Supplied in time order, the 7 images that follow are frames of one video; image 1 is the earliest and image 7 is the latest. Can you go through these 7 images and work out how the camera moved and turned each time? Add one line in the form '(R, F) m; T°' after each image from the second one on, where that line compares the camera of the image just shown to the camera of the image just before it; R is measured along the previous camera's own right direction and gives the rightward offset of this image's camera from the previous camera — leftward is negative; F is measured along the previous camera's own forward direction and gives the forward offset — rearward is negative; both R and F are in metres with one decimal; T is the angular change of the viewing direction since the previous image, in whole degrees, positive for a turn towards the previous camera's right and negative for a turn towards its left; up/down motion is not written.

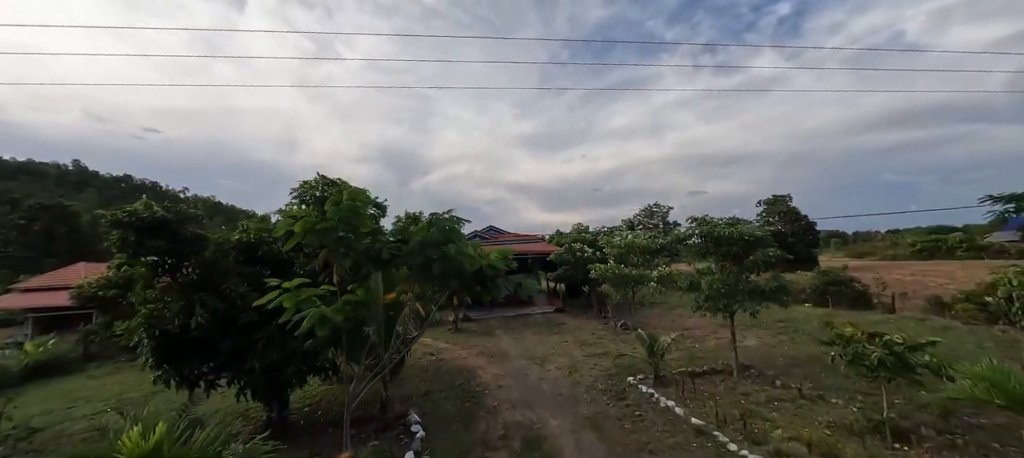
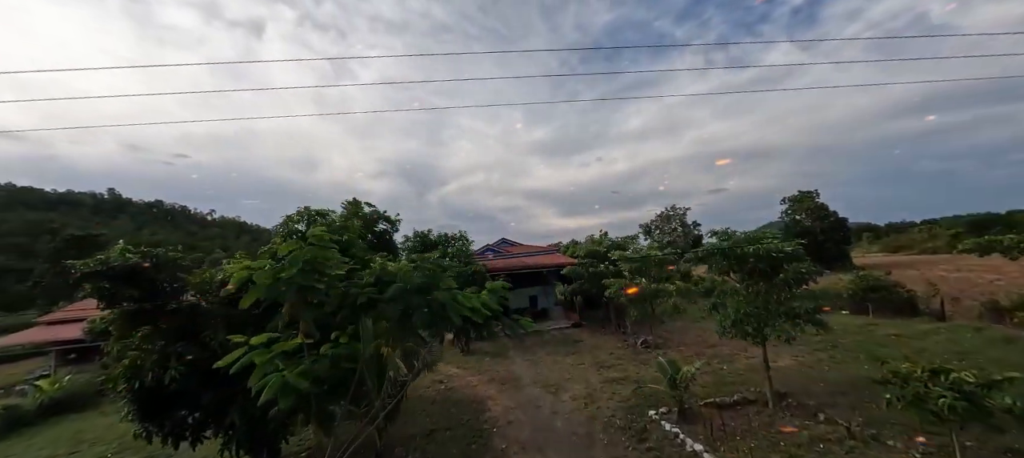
(+0.3, +0.6) m; -3°
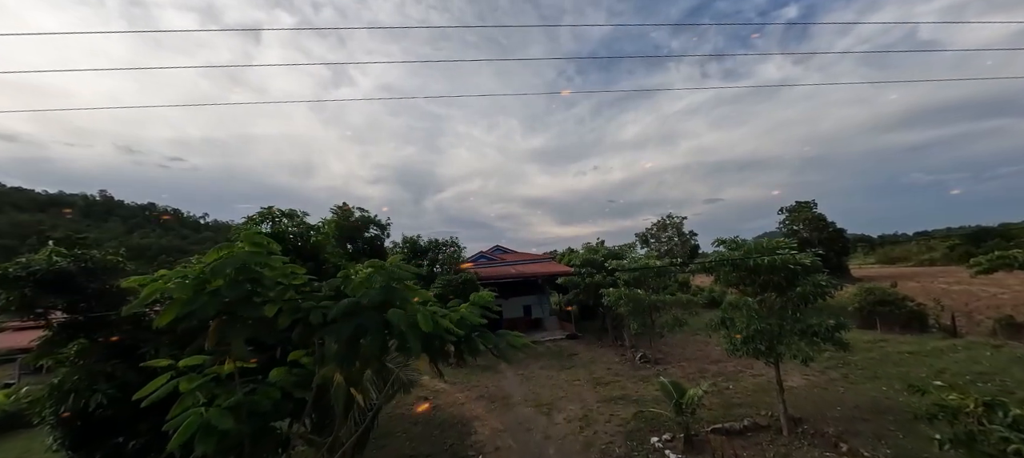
(+0.1, +0.7) m; +1°
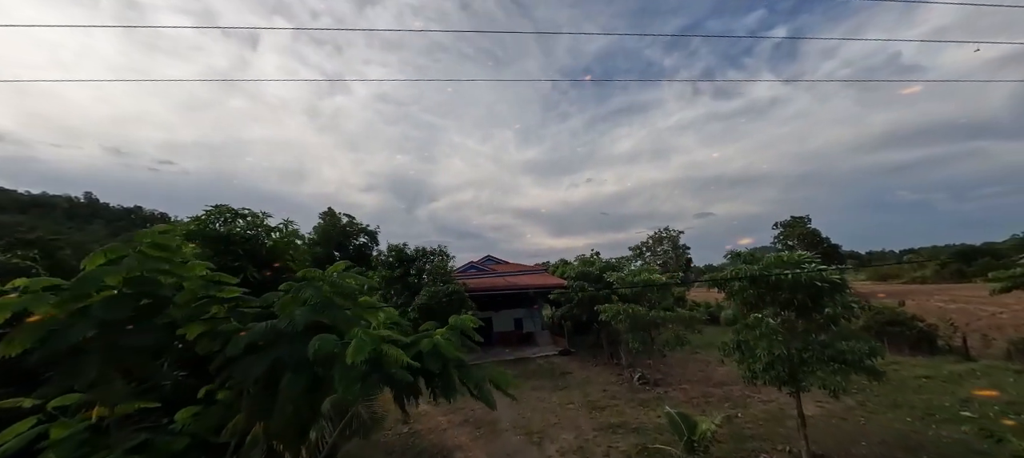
(0.0, +0.8) m; +1°
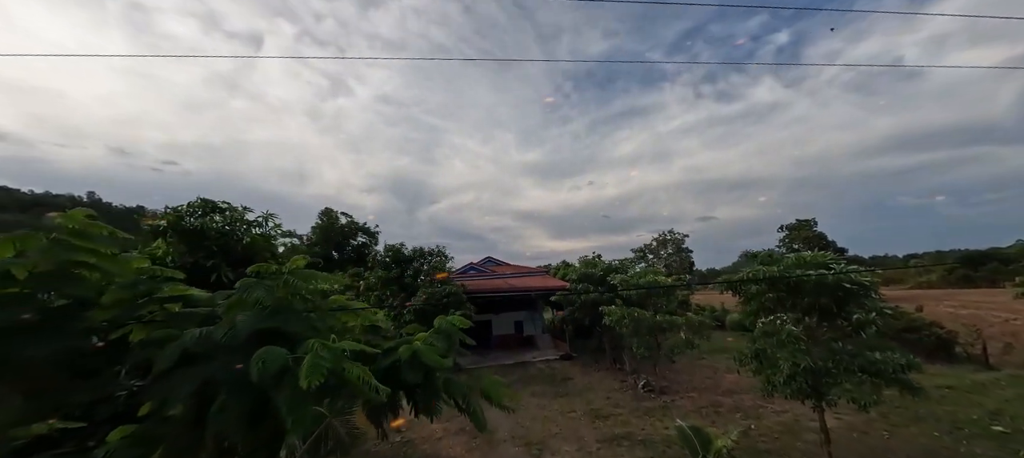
(0.0, +0.5) m; 0°
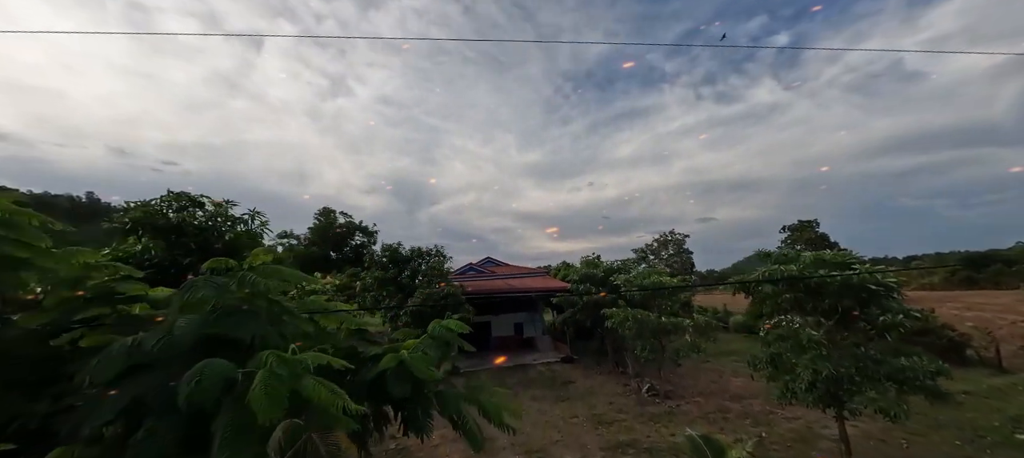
(0.0, +0.4) m; 0°
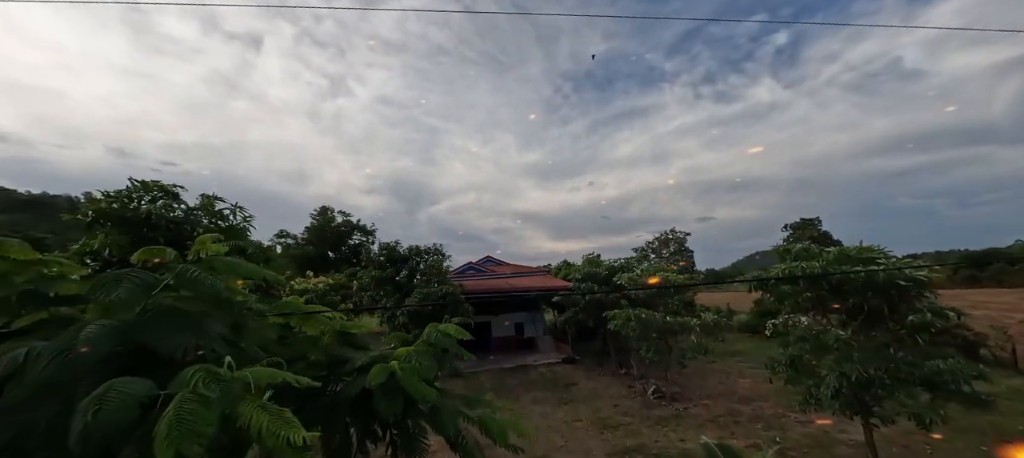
(0.0, +0.4) m; 0°
